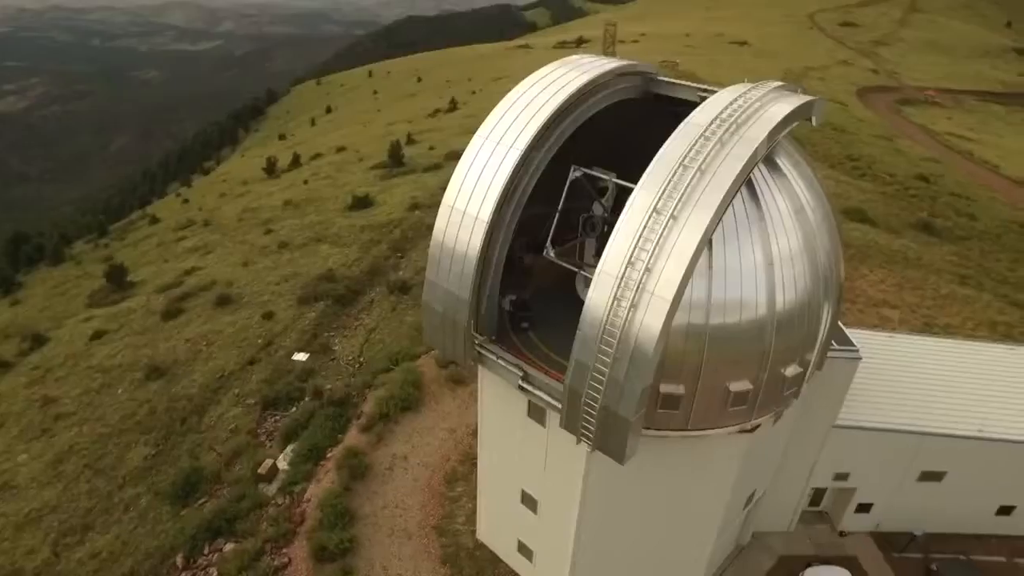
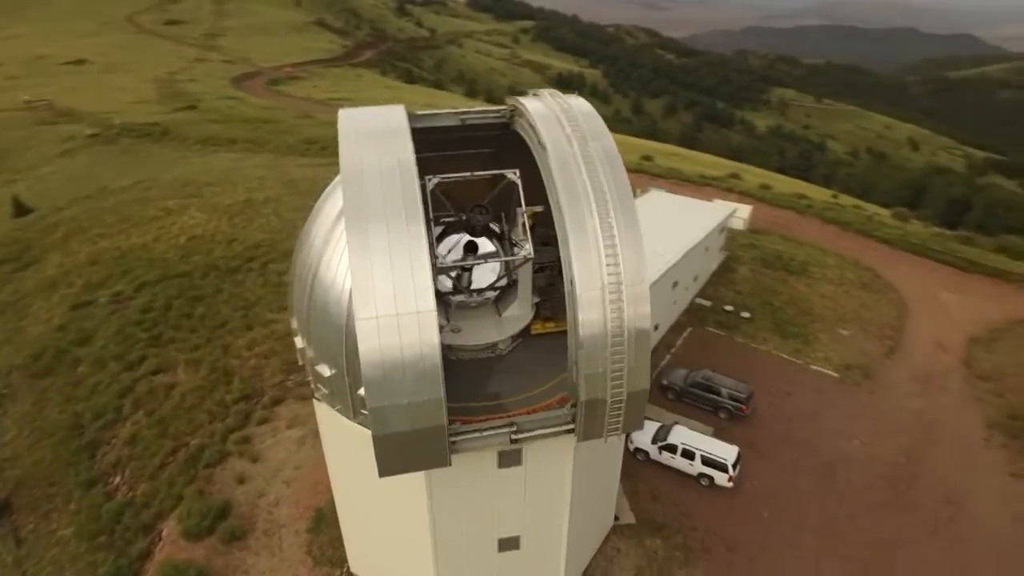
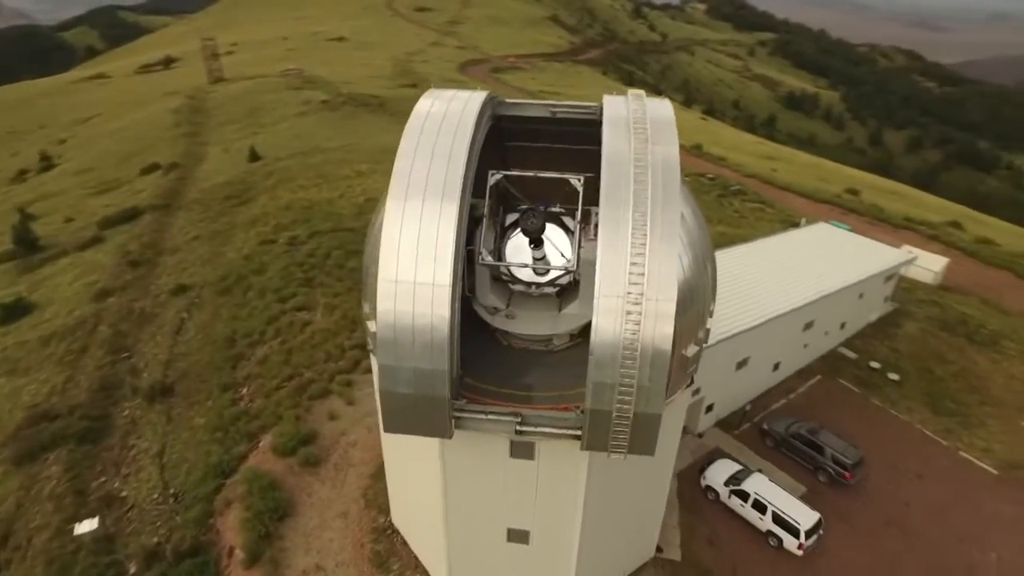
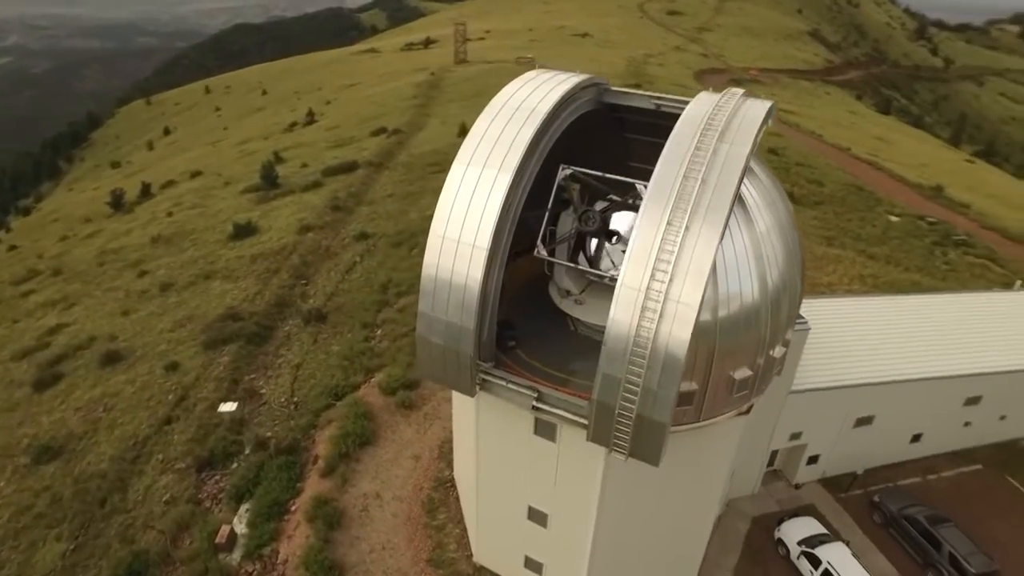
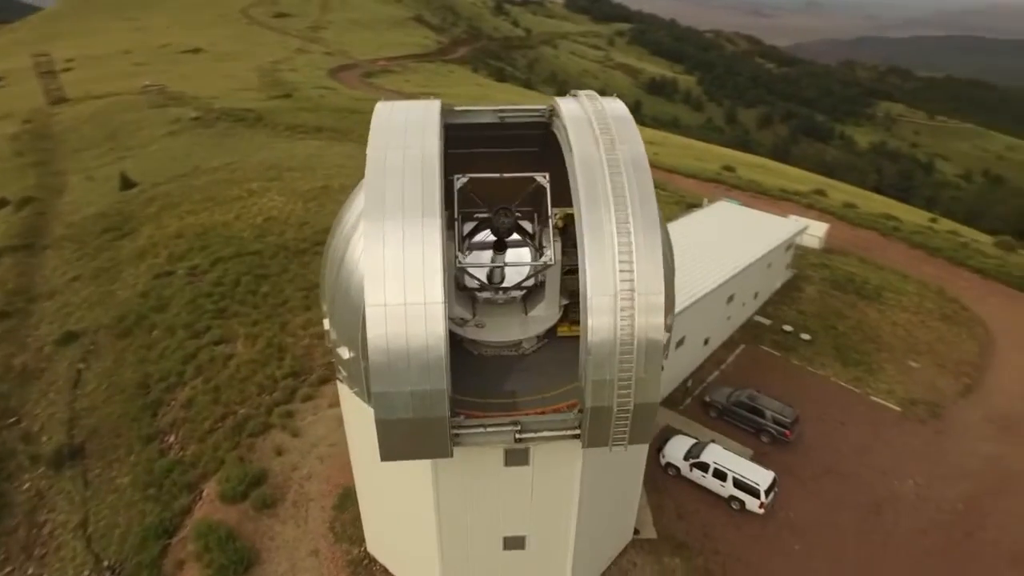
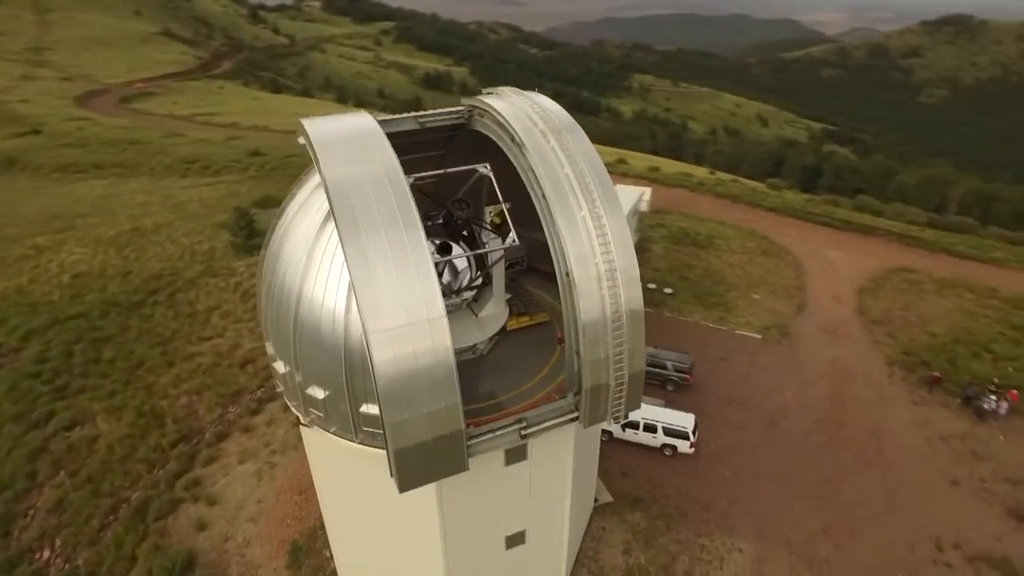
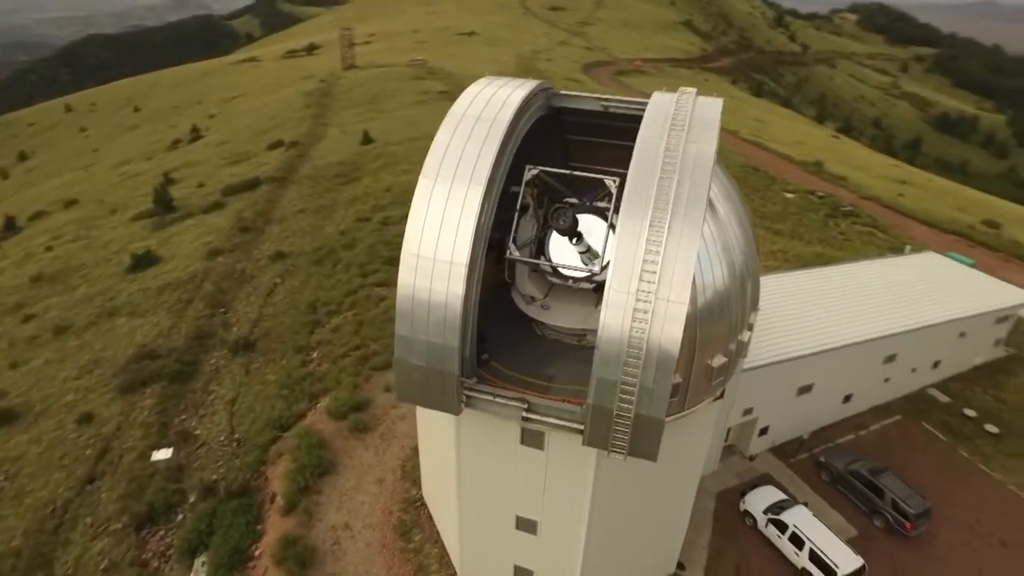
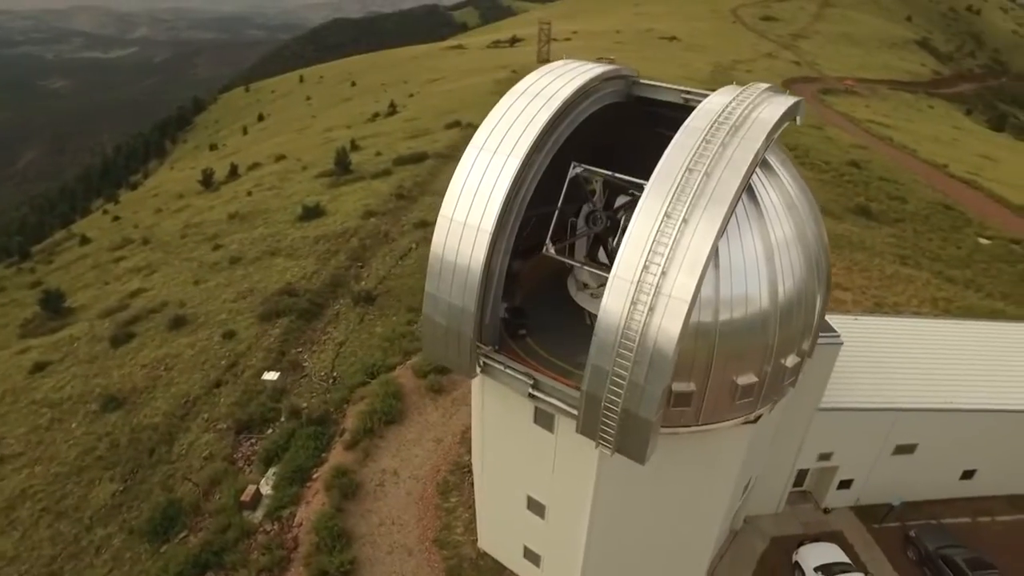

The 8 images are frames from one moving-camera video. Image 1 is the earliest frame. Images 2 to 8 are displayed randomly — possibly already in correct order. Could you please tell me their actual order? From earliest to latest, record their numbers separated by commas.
8, 4, 7, 3, 5, 2, 6
